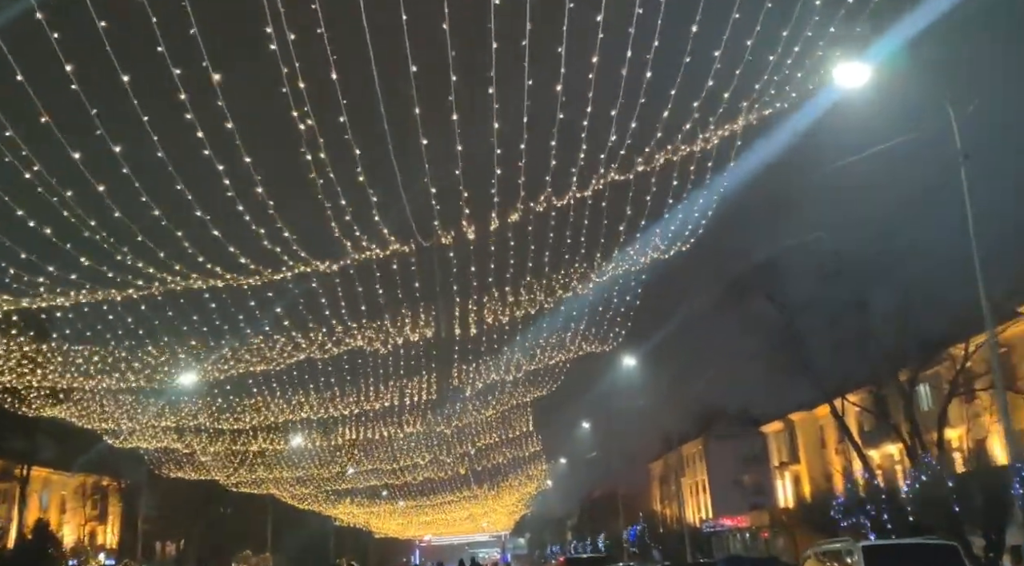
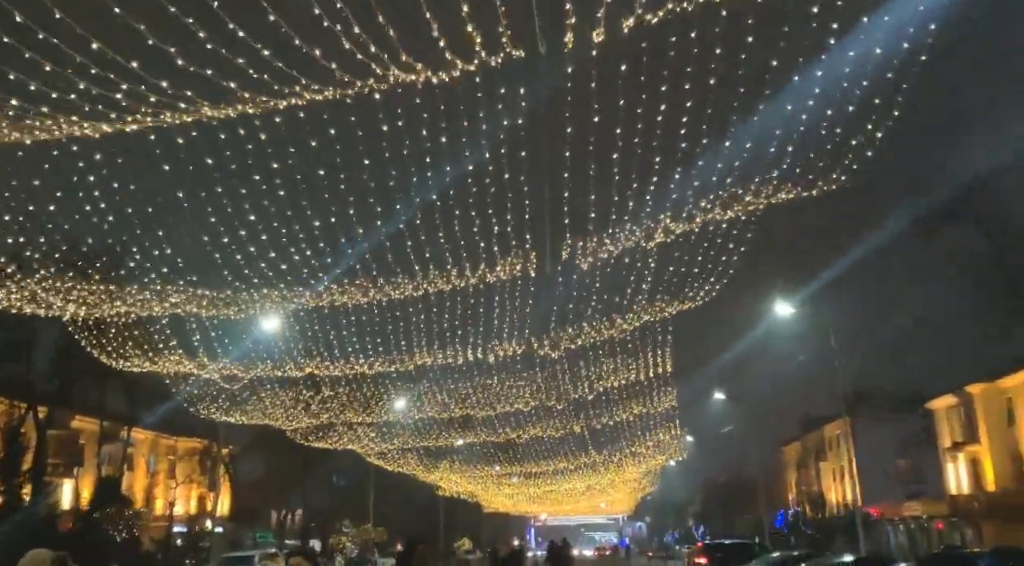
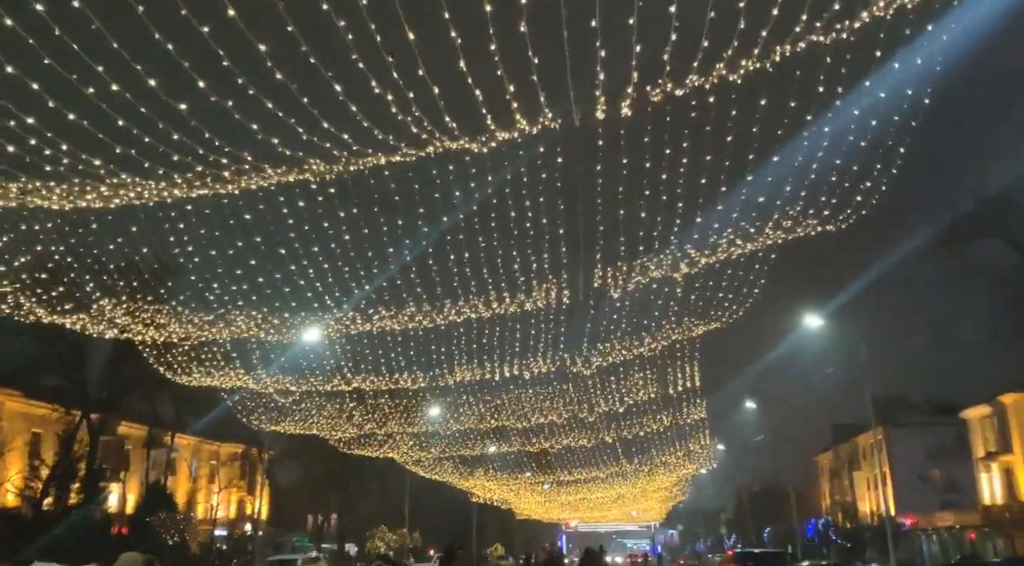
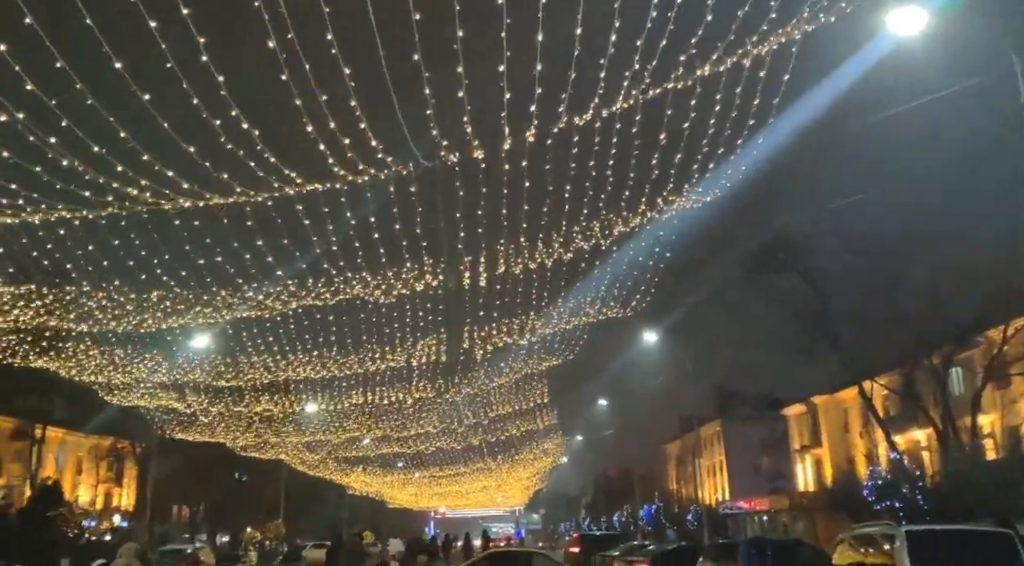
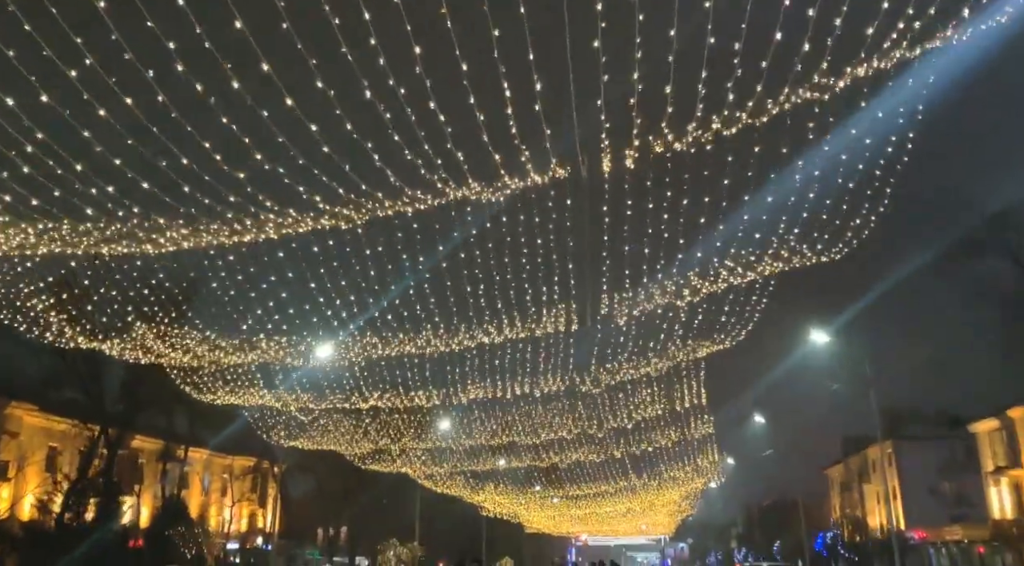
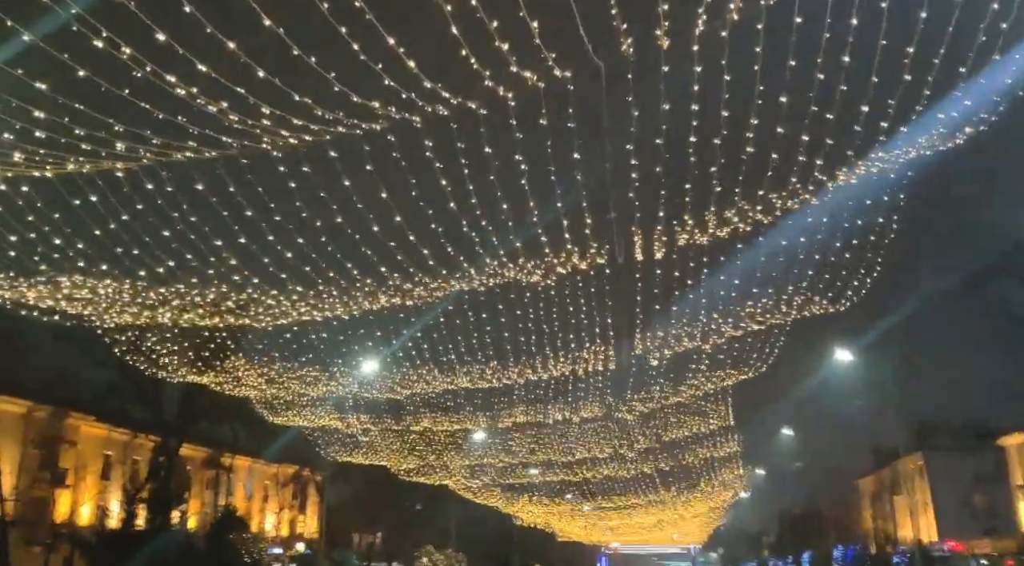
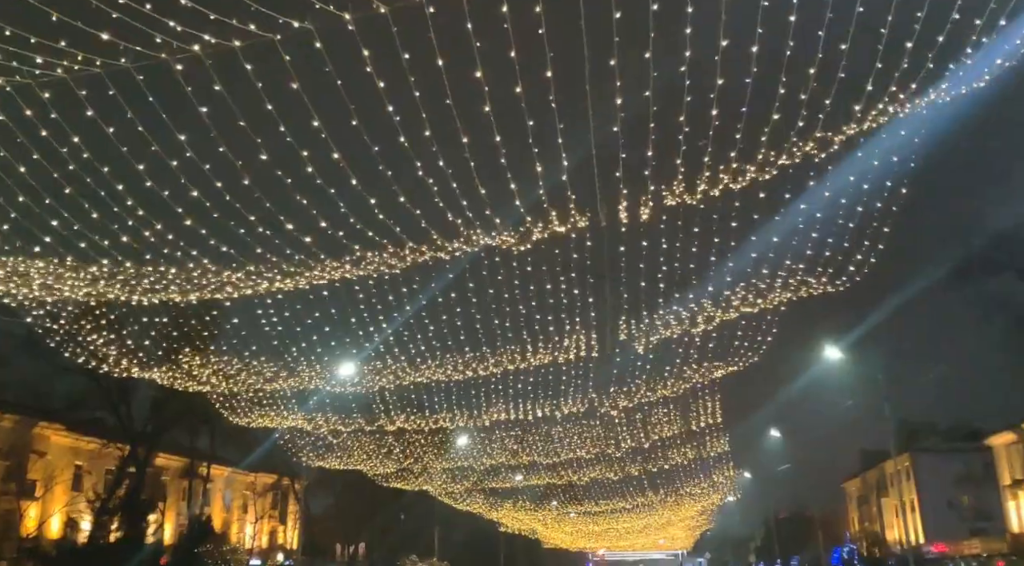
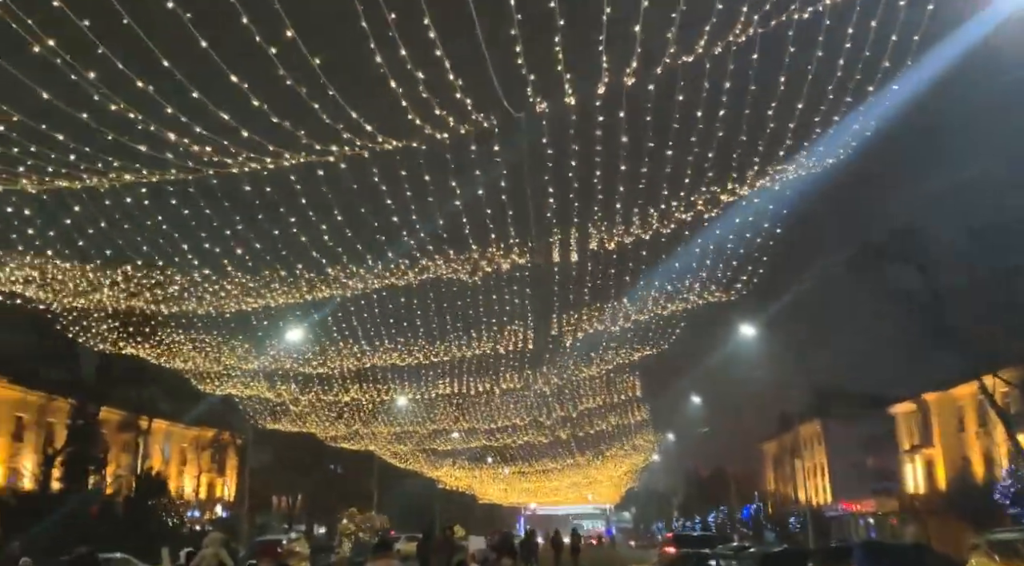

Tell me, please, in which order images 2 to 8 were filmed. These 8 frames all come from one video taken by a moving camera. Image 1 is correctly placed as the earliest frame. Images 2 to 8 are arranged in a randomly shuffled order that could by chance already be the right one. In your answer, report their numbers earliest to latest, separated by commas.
4, 8, 6, 7, 5, 3, 2
